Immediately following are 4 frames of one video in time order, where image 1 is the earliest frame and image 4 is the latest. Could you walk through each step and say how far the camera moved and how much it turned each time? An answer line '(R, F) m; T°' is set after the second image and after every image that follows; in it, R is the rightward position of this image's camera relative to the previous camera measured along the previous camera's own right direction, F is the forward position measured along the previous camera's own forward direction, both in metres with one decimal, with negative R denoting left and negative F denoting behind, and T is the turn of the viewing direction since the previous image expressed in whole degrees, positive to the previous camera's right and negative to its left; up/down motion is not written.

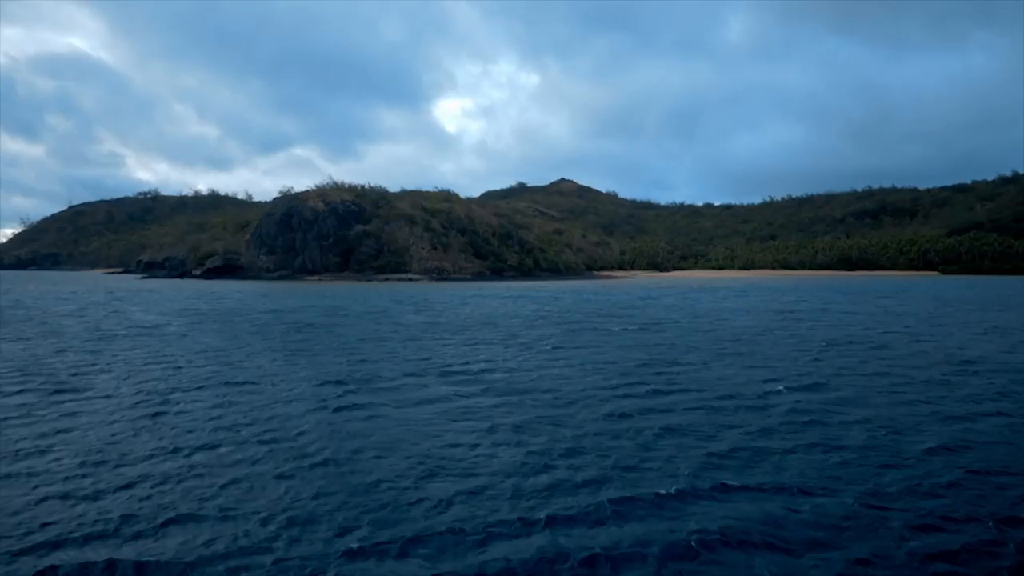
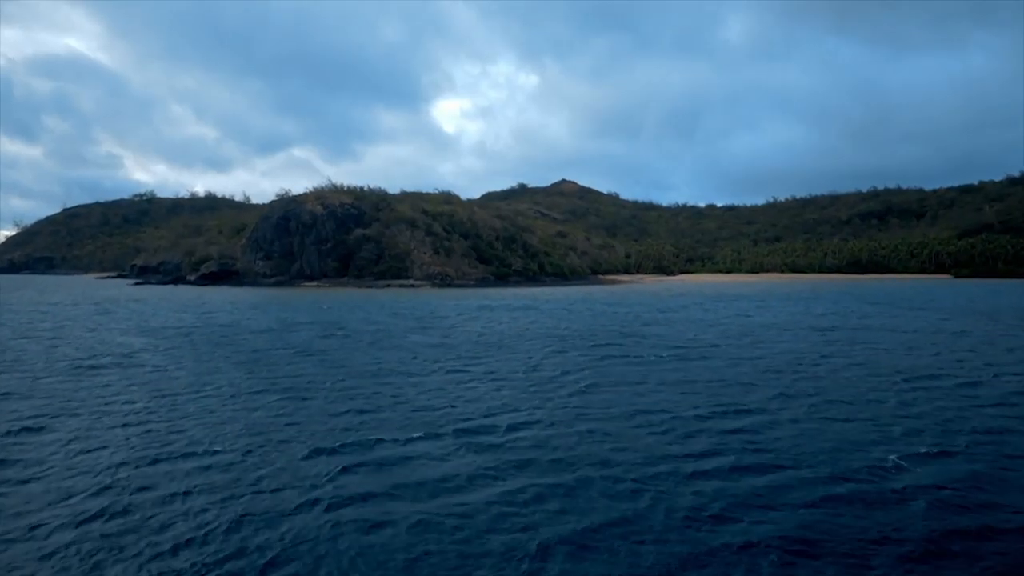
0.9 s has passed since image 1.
(-0.5, +3.3) m; 0°
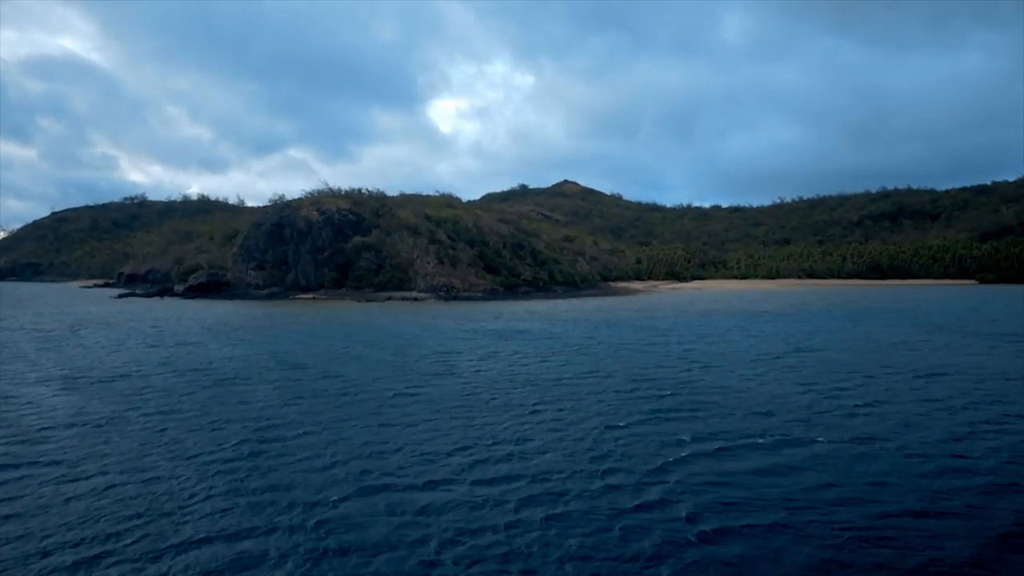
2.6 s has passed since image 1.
(-1.0, +6.5) m; 0°
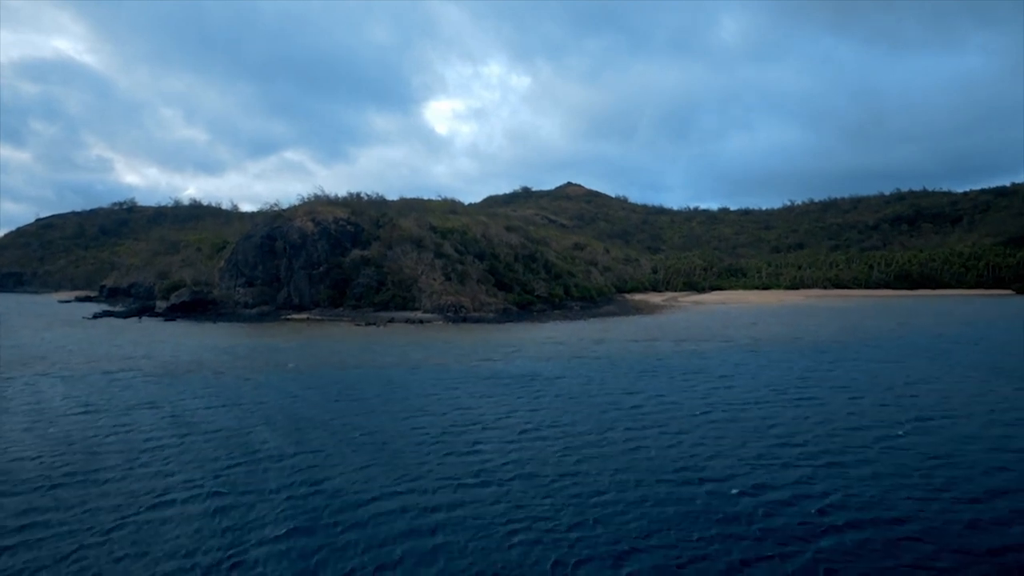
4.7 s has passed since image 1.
(-1.3, +8.4) m; 0°
